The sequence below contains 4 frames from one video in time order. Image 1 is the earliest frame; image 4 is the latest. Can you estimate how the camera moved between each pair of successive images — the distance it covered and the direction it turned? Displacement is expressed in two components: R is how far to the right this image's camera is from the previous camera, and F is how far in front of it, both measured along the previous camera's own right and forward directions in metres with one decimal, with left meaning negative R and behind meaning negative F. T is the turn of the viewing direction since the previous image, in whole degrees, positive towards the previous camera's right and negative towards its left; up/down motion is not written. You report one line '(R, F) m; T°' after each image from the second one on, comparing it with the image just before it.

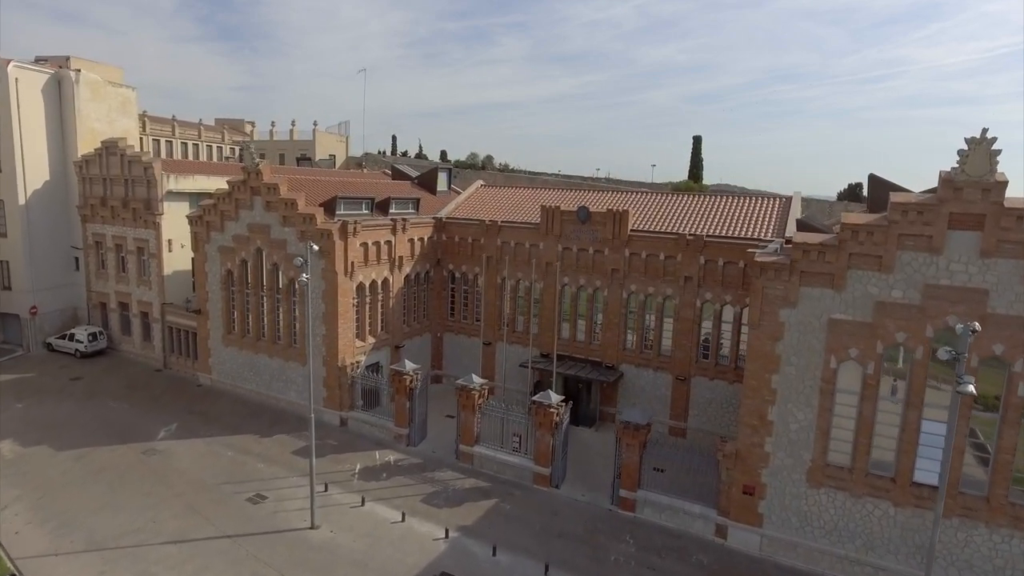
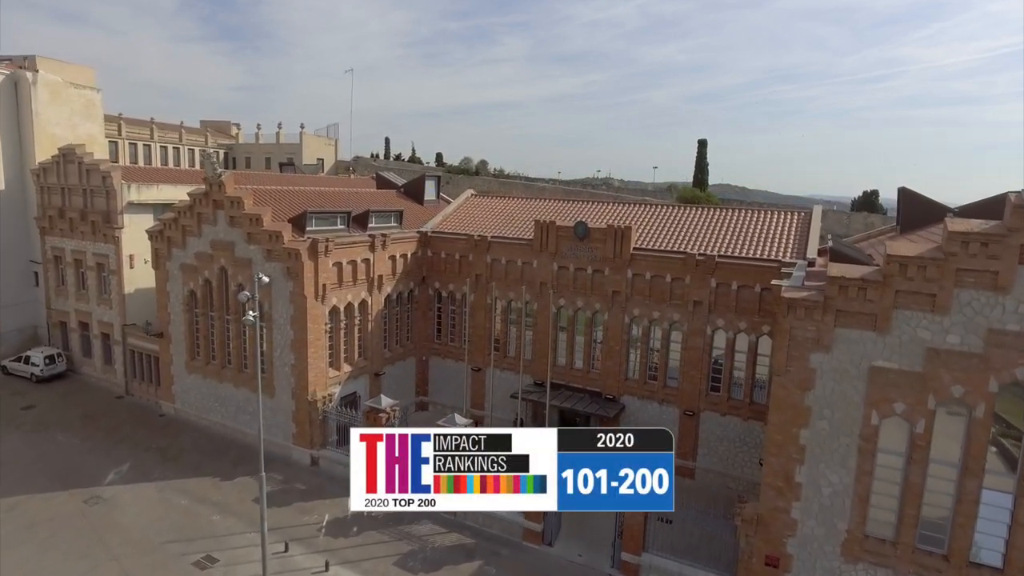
(+0.4, +2.4) m; 0°
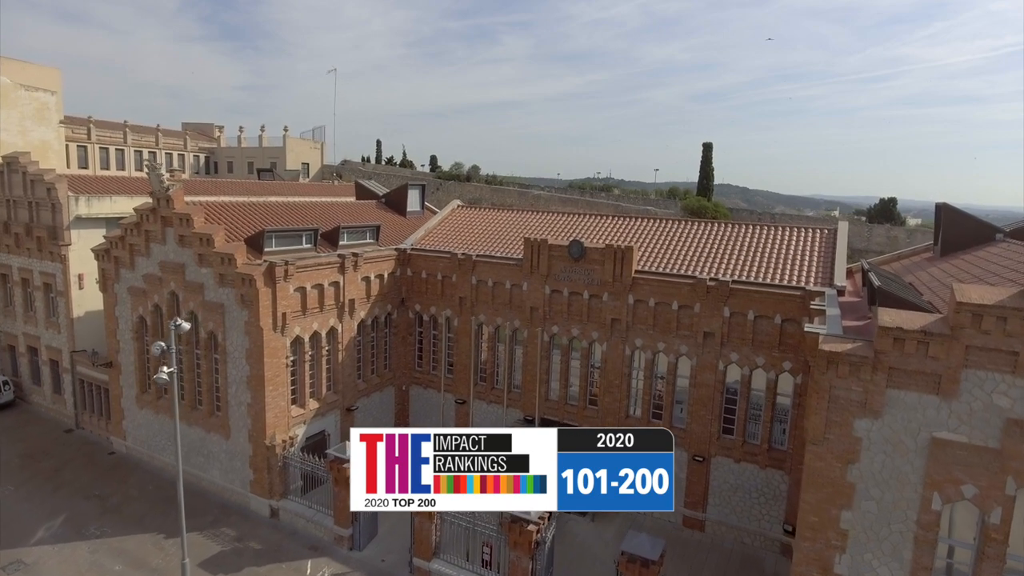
(+0.5, +2.6) m; 0°
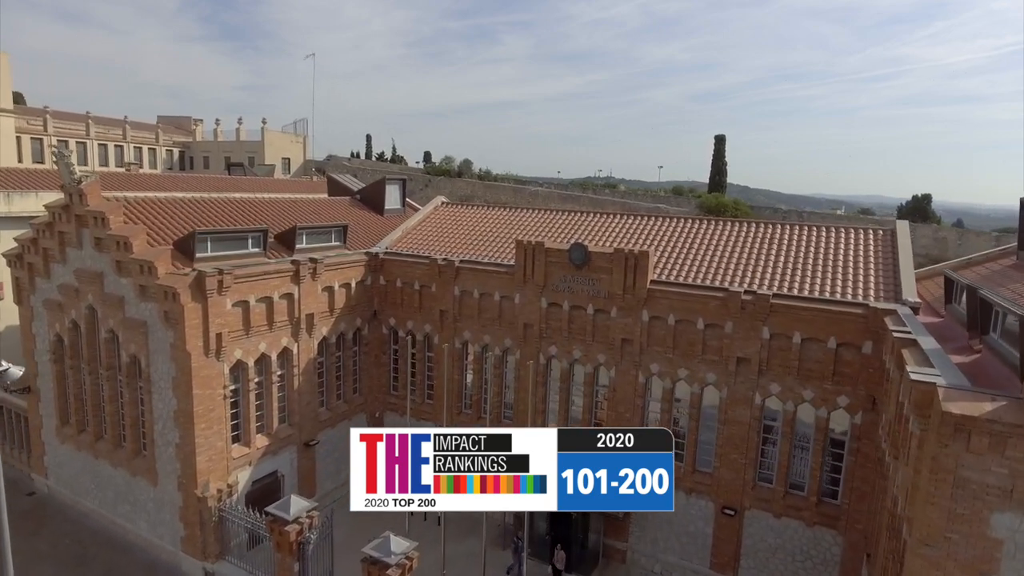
(+0.3, +3.6) m; 0°
